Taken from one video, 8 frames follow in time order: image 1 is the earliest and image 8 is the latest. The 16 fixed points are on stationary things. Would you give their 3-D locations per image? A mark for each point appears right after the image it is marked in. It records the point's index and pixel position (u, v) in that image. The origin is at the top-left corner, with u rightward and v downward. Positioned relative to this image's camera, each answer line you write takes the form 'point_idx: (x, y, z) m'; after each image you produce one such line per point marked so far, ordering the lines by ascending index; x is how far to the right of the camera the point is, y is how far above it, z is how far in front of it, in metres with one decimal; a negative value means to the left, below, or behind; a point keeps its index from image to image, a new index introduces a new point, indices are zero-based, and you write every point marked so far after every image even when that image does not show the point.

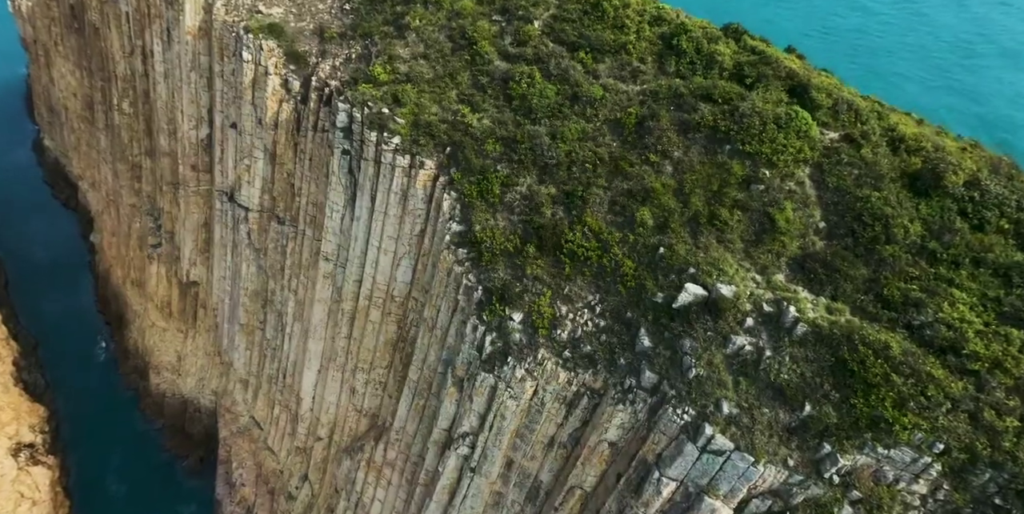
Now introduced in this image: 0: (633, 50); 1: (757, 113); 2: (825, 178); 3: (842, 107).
0: (+3.1, +5.2, +17.0) m
1: (+5.3, +3.0, +14.5) m
2: (+6.4, +1.5, +13.6) m
3: (+7.2, +3.1, +14.5) m
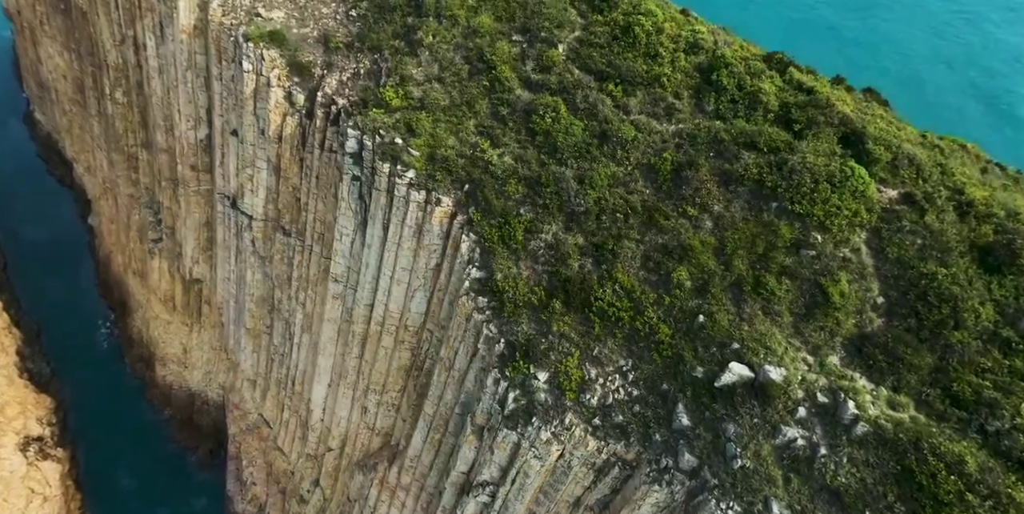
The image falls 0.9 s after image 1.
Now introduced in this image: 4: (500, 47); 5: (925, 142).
0: (+3.6, +4.0, +15.7) m
1: (+5.9, +1.7, +13.3) m
2: (+6.9, +0.1, +12.4) m
3: (+7.7, +1.8, +13.2) m
4: (-0.3, +5.5, +17.7) m
5: (+9.0, +2.4, +14.4) m
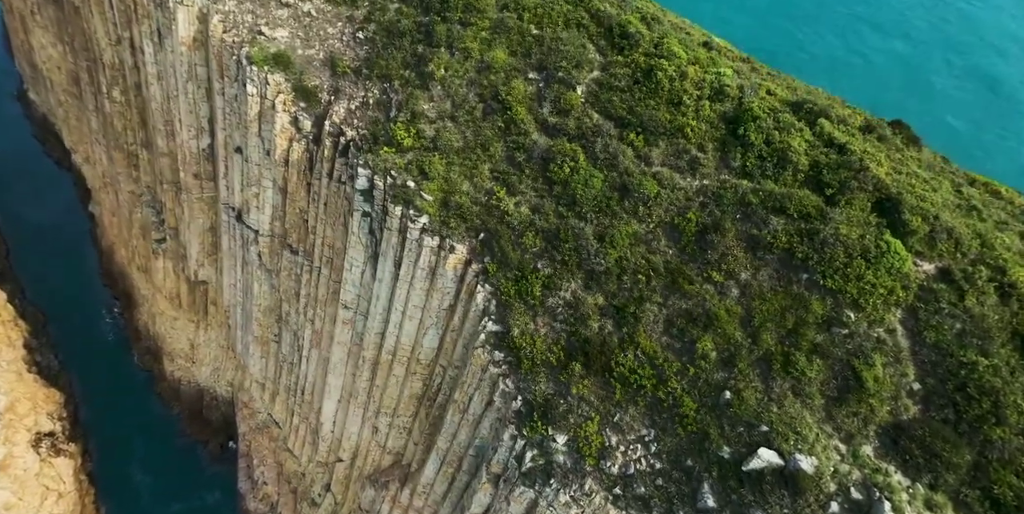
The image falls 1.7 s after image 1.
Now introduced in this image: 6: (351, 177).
0: (+4.0, +2.7, +15.0) m
1: (+6.3, +0.3, +12.7) m
2: (+7.3, -1.3, +12.0) m
3: (+8.1, +0.4, +12.7) m
4: (+0.1, +4.3, +17.0) m
5: (+9.3, +1.1, +13.8) m
6: (-4.6, +2.5, +19.2) m
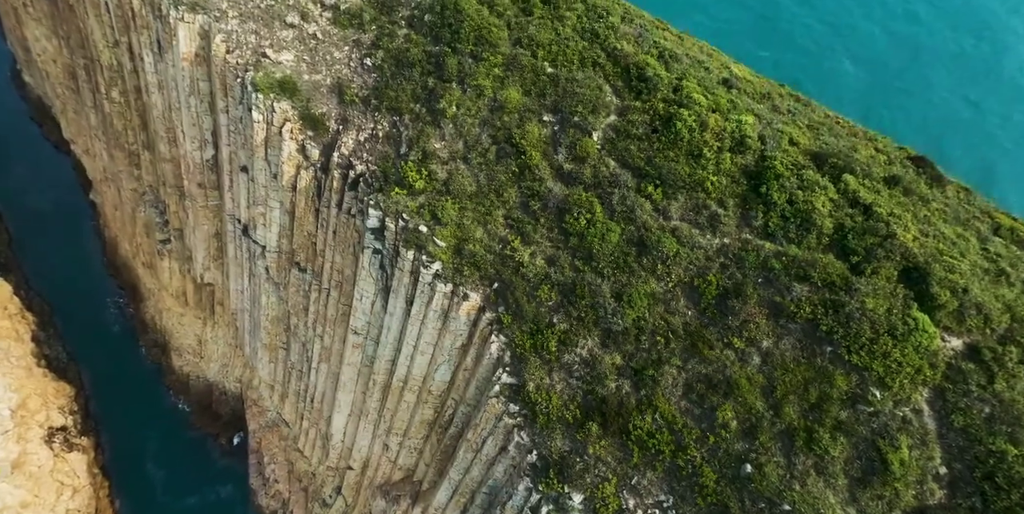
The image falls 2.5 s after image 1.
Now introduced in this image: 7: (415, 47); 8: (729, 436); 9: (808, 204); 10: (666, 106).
0: (+4.4, +1.5, +14.6) m
1: (+6.6, -1.1, +12.5) m
2: (+7.7, -2.7, +11.7) m
3: (+8.5, -1.0, +12.4) m
4: (+0.4, +3.2, +16.5) m
5: (+9.7, -0.2, +13.5) m
6: (-4.2, +1.4, +18.9) m
7: (-2.8, +6.1, +19.4) m
8: (+4.2, -3.5, +12.9) m
9: (+6.1, +1.1, +13.9) m
10: (+3.6, +3.5, +15.8) m
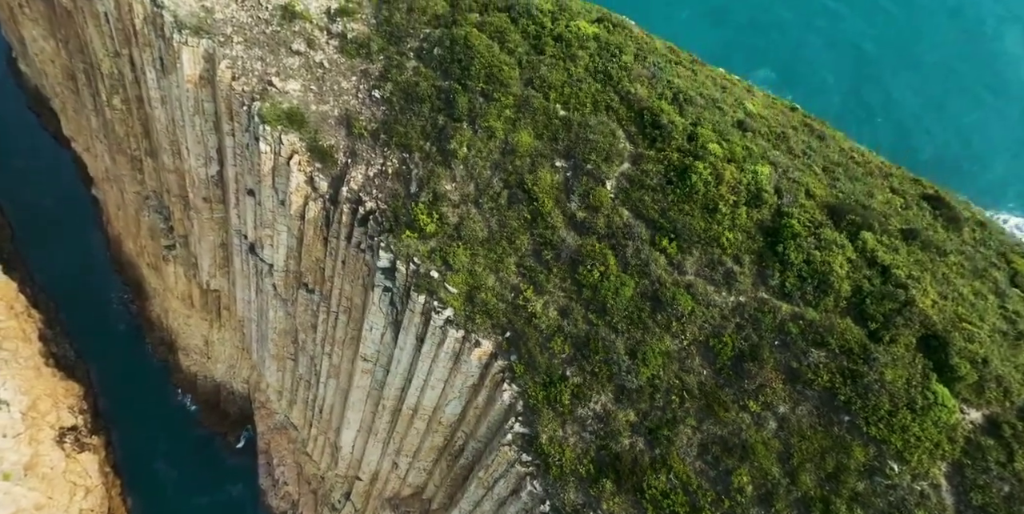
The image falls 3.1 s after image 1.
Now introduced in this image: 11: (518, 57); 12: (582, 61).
0: (+4.6, +0.3, +14.5) m
1: (+6.9, -2.4, +12.4) m
2: (+8.0, -4.0, +11.7) m
3: (+8.7, -2.2, +12.3) m
4: (+0.7, +2.0, +16.3) m
5: (+10.0, -1.4, +13.3) m
6: (-3.9, +0.3, +18.8) m
7: (-2.5, +5.0, +19.1) m
8: (+4.5, -4.7, +12.9) m
9: (+6.4, -0.1, +13.7) m
10: (+3.9, +2.3, +15.5) m
11: (+0.2, +5.3, +17.9) m
12: (+1.8, +5.1, +17.4) m
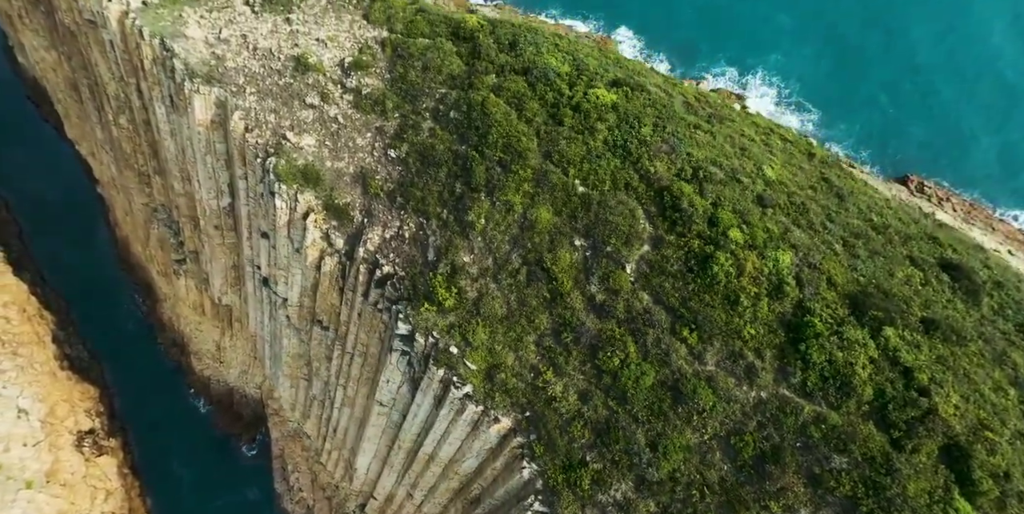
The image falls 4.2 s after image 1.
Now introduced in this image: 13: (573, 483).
0: (+5.1, -1.7, +14.5) m
1: (+7.4, -4.4, +12.5) m
2: (+8.4, -6.1, +11.9) m
3: (+9.2, -4.3, +12.4) m
4: (+1.2, 0.0, +16.3) m
5: (+10.4, -3.5, +13.4) m
6: (-3.4, -1.6, +18.8) m
7: (-2.0, +3.2, +18.9) m
8: (+5.0, -6.8, +13.1) m
9: (+6.9, -2.2, +13.7) m
10: (+4.4, +0.4, +15.5) m
11: (+0.6, +3.5, +17.8) m
12: (+2.3, +3.2, +17.3) m
13: (+1.4, -5.3, +15.1) m
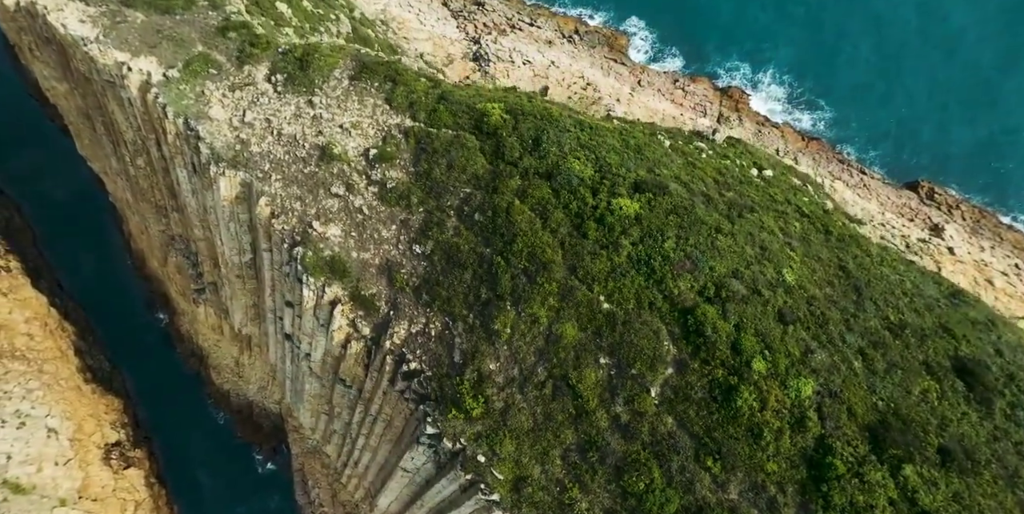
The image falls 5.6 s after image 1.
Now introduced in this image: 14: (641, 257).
0: (+5.8, -4.8, +15.0) m
1: (+8.0, -7.5, +13.1) m
2: (+9.1, -9.2, +12.5) m
3: (+9.9, -7.4, +12.9) m
4: (+1.9, -2.9, +16.8) m
5: (+11.1, -6.5, +13.9) m
6: (-2.7, -4.4, +19.4) m
7: (-1.3, +0.3, +19.3) m
8: (+5.6, -9.9, +13.8) m
9: (+7.5, -5.2, +14.2) m
10: (+5.0, -2.6, +15.9) m
11: (+1.3, +0.5, +18.1) m
12: (+3.0, +0.2, +17.6) m
13: (+2.1, -8.3, +15.8) m
14: (+3.4, 0.0, +17.5) m
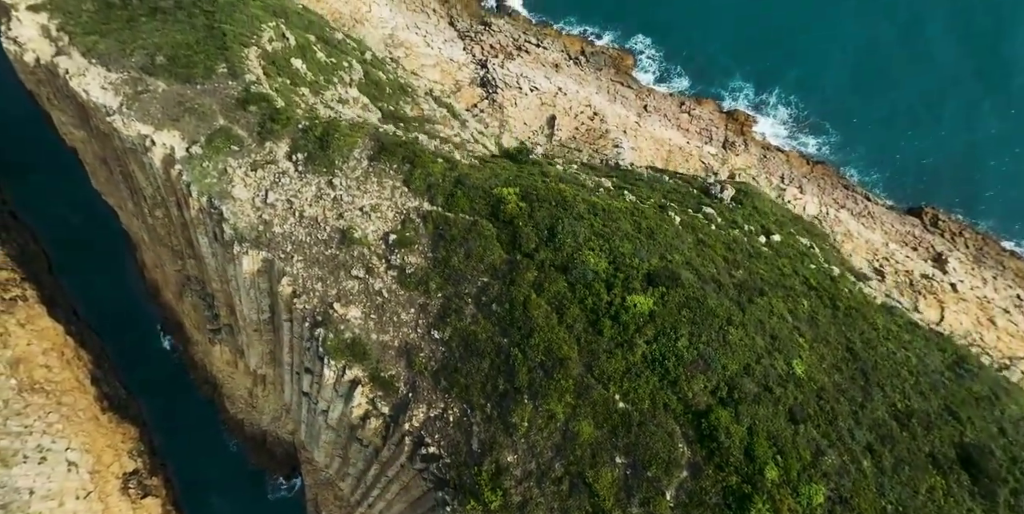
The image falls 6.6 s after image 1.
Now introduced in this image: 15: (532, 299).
0: (+6.3, -7.4, +15.5) m
1: (+8.5, -10.2, +13.5) m
2: (+9.5, -11.8, +13.0) m
3: (+10.3, -10.0, +13.4) m
4: (+2.4, -5.6, +17.3) m
5: (+11.6, -9.1, +14.4) m
6: (-2.2, -7.1, +20.0) m
7: (-0.8, -2.3, +19.8) m
8: (+6.1, -12.5, +14.3) m
9: (+8.0, -7.9, +14.7) m
10: (+5.5, -5.3, +16.4) m
11: (+1.8, -2.1, +18.6) m
12: (+3.4, -2.4, +18.1) m
13: (+2.6, -10.9, +16.3) m
14: (+3.8, -2.6, +18.0) m
15: (+0.6, -1.2, +19.4) m
